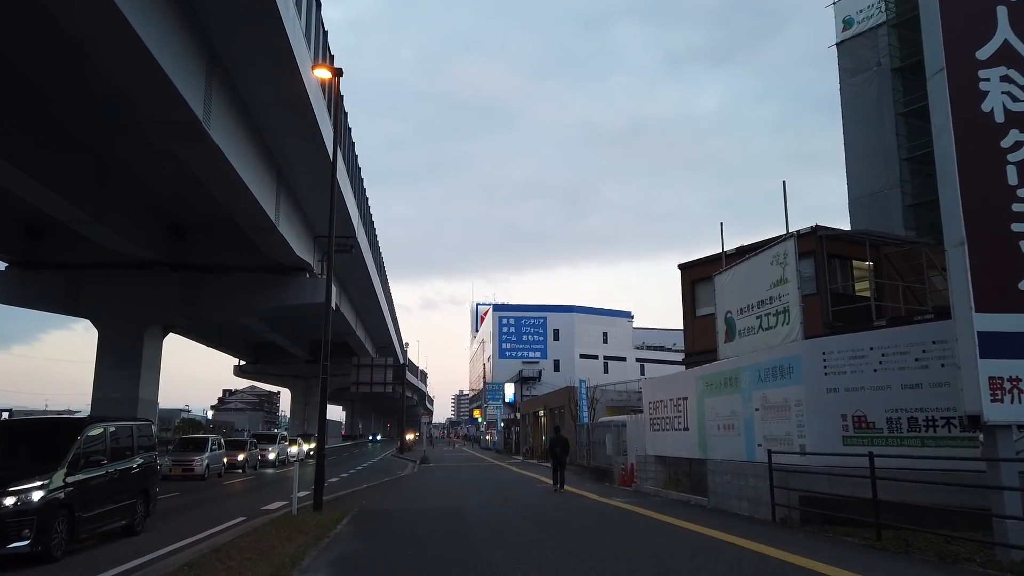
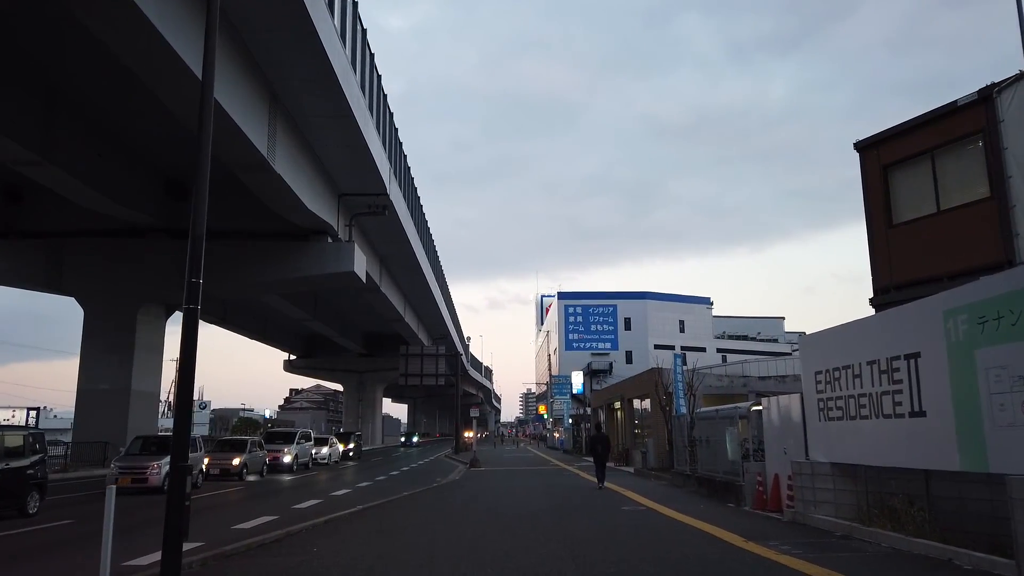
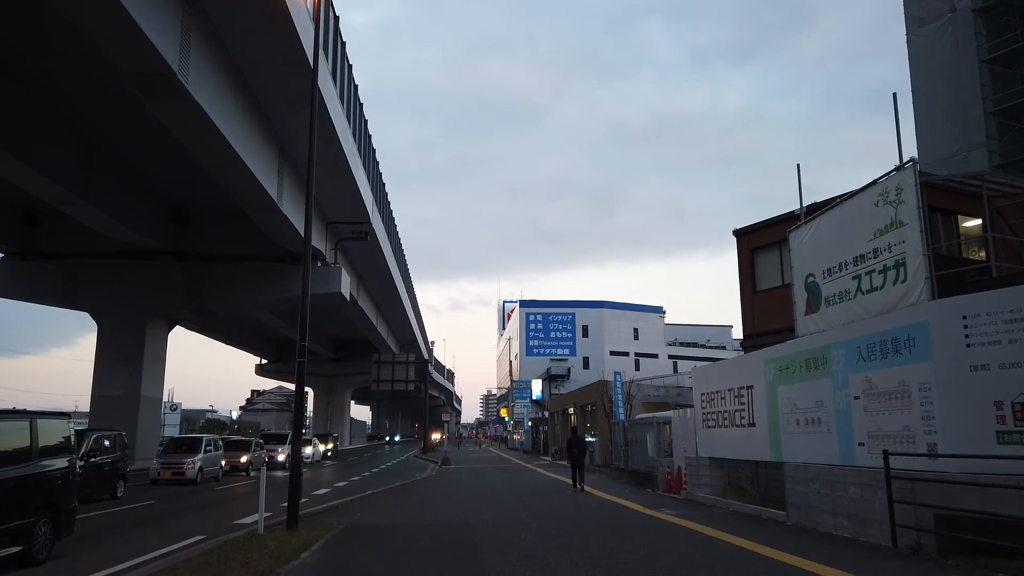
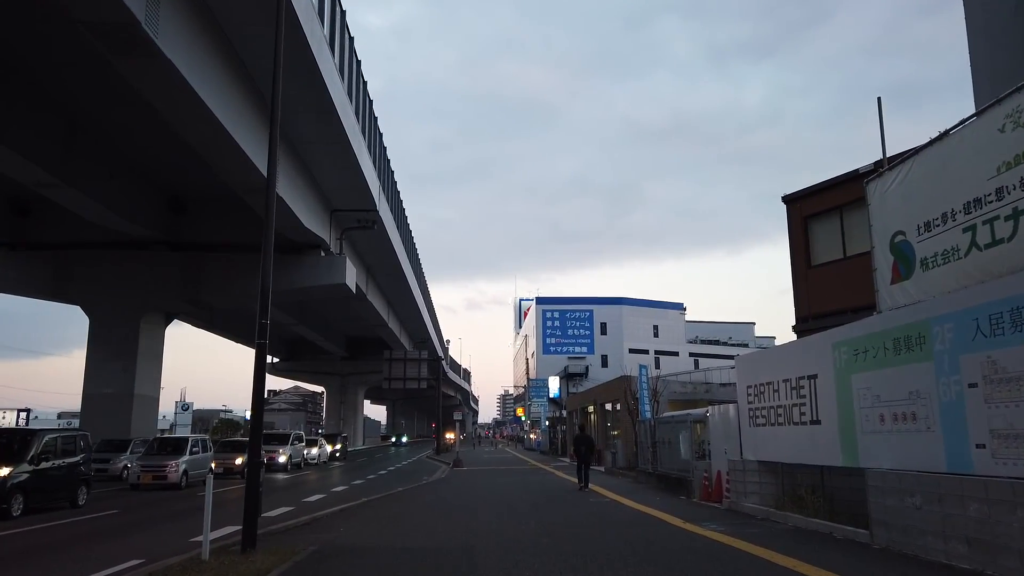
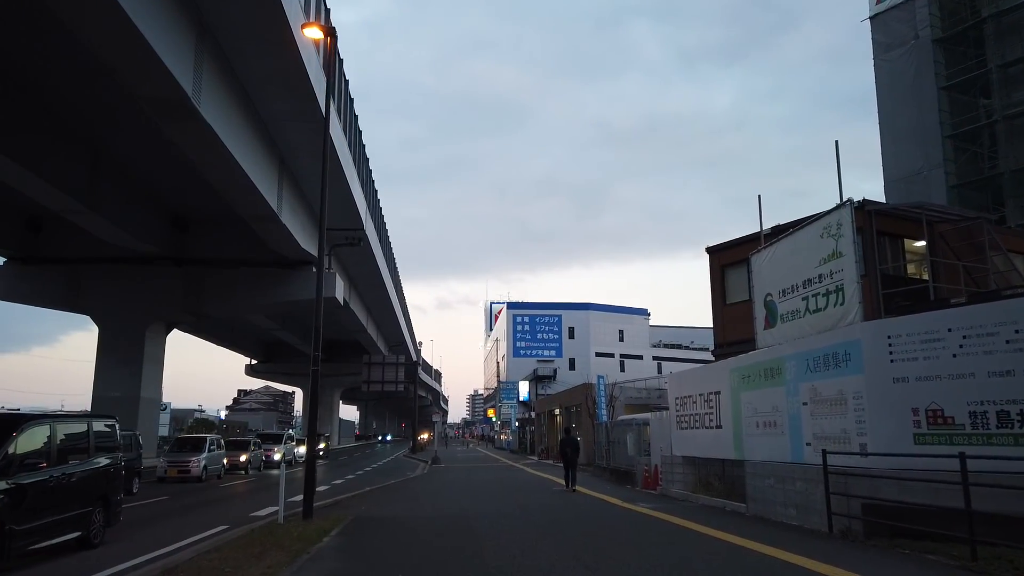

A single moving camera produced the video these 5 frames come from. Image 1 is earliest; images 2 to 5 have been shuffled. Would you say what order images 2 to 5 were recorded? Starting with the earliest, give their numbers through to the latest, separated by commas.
5, 3, 4, 2
